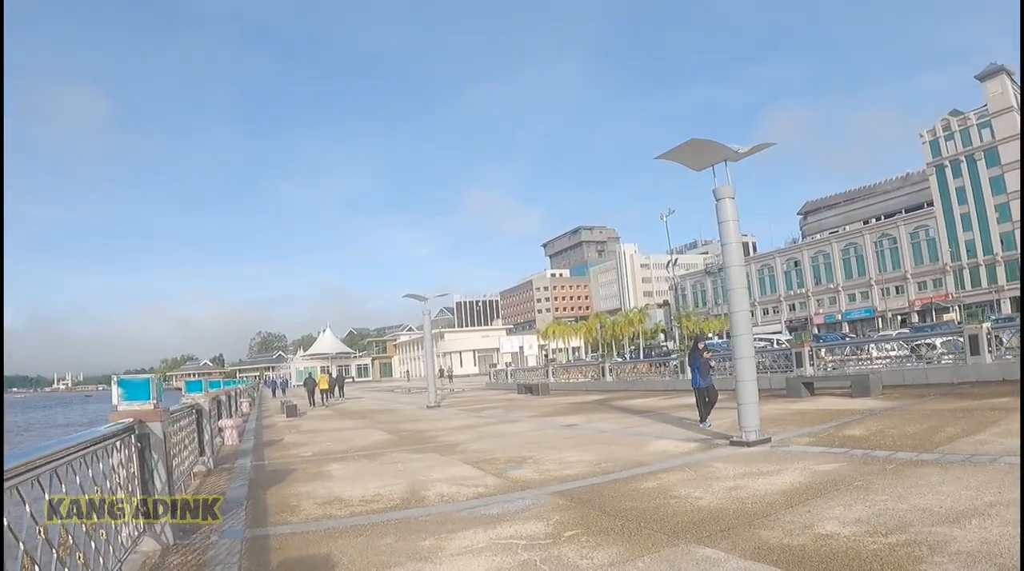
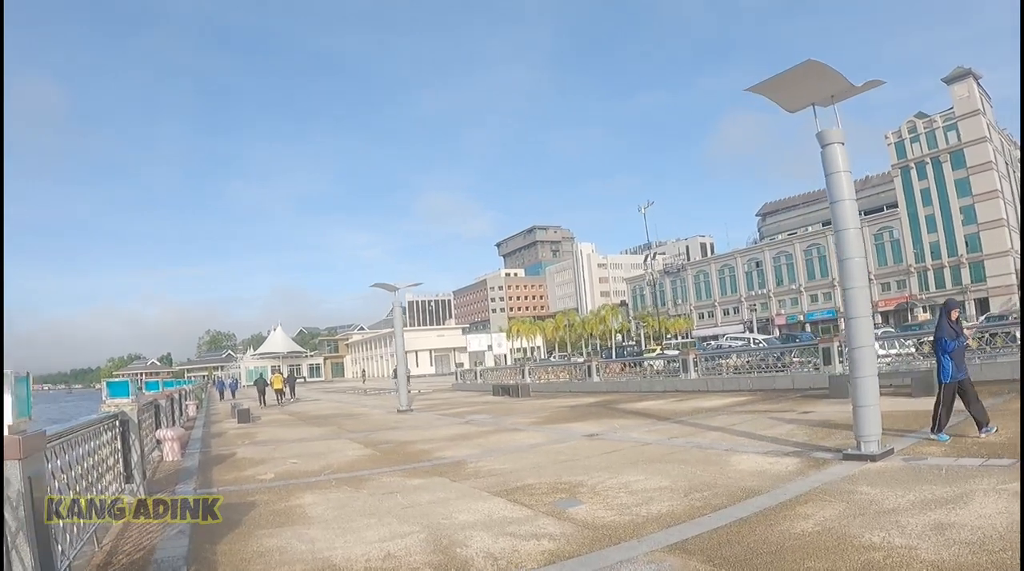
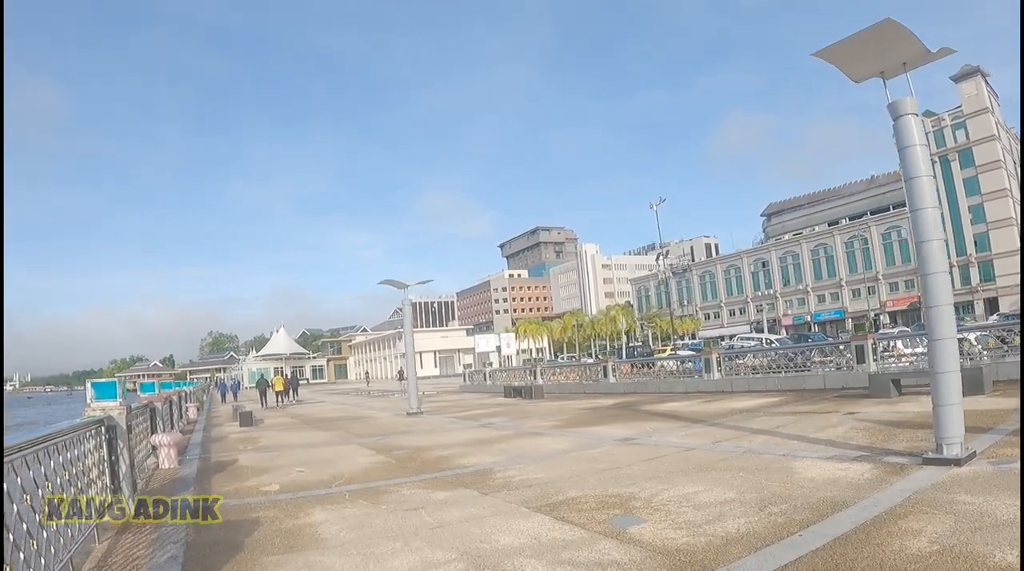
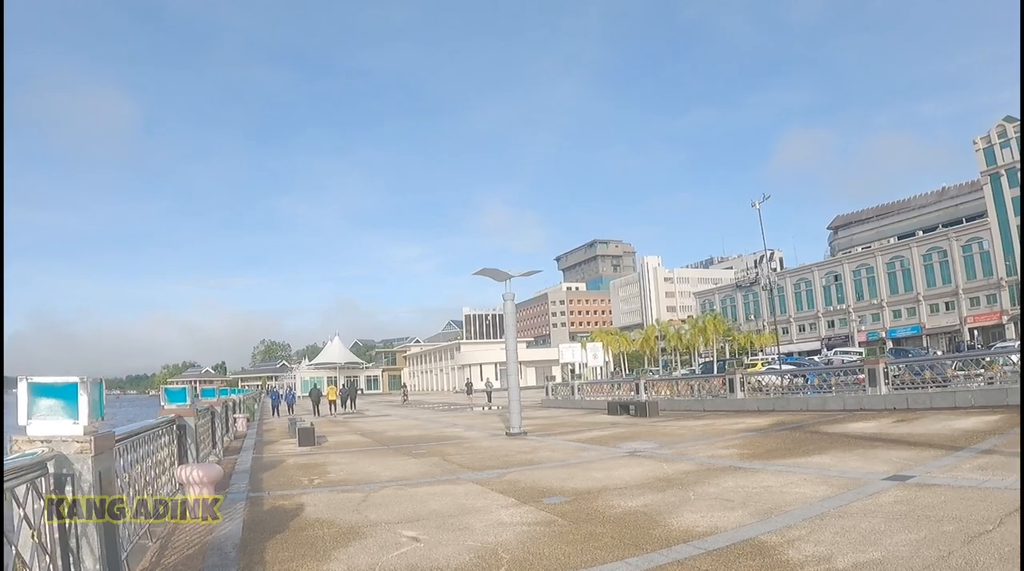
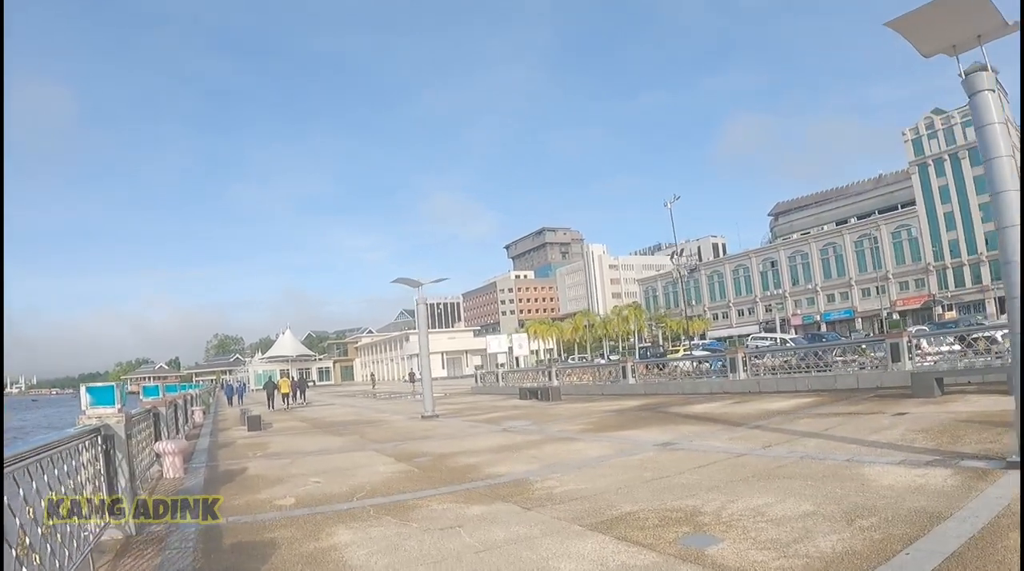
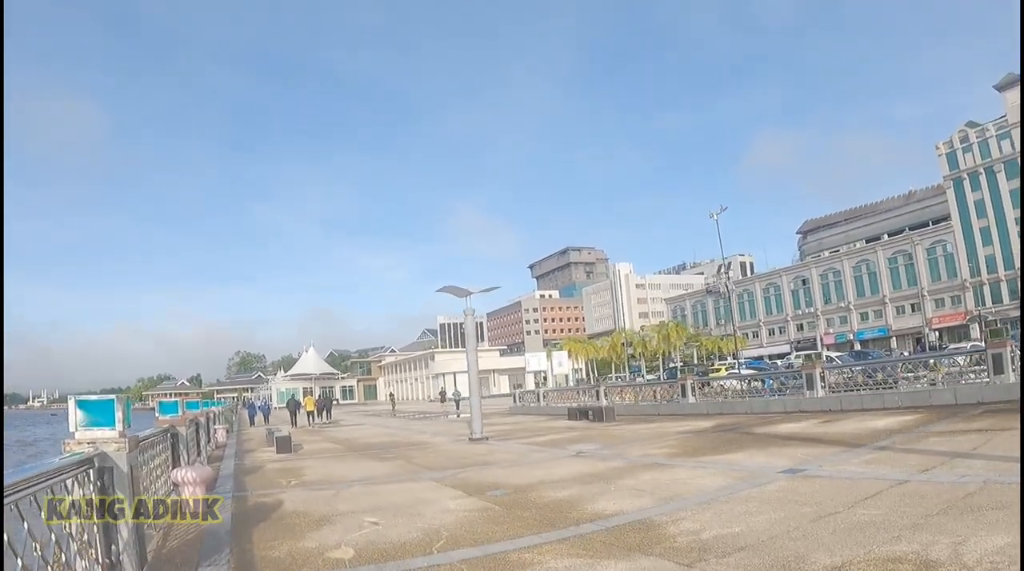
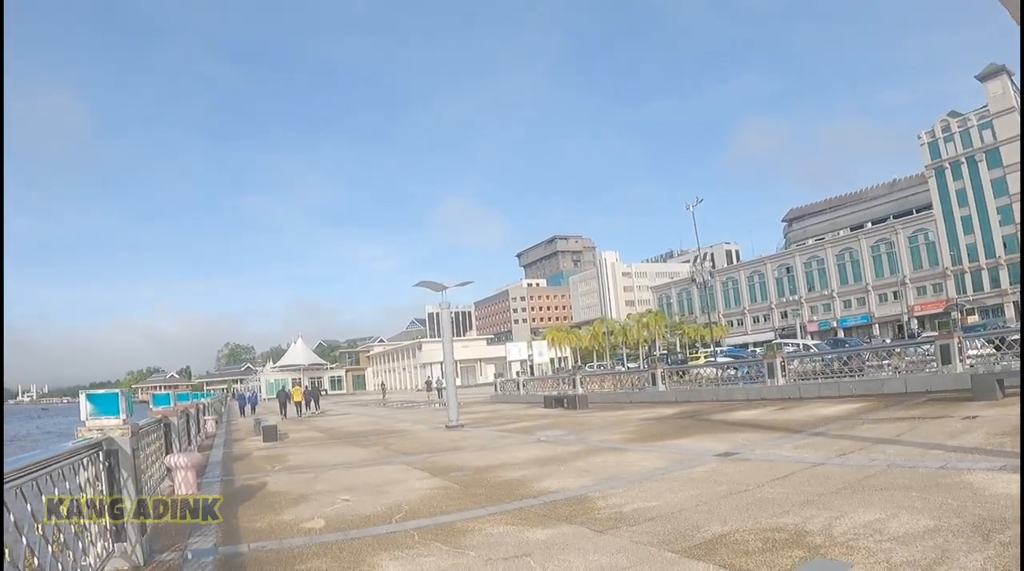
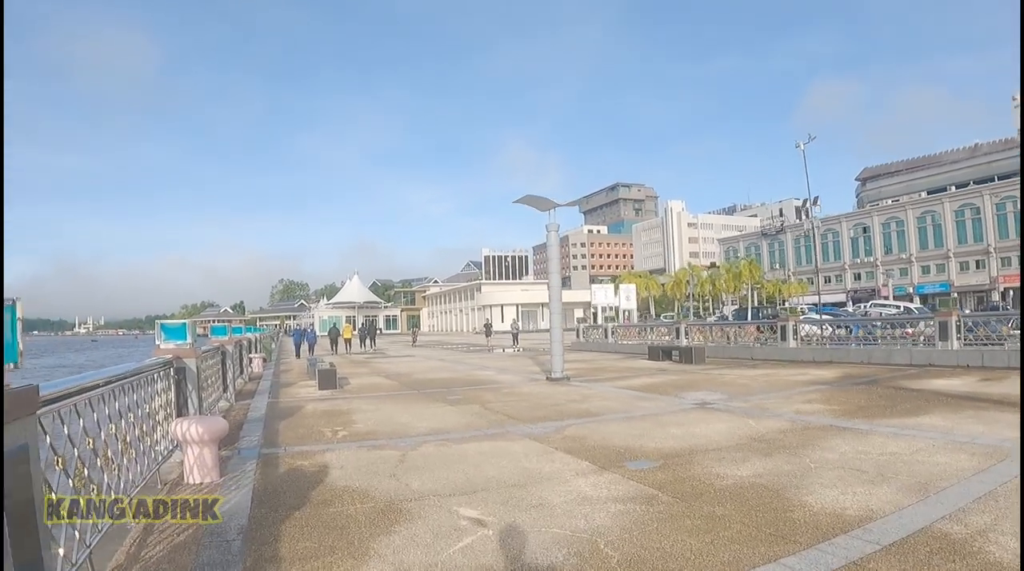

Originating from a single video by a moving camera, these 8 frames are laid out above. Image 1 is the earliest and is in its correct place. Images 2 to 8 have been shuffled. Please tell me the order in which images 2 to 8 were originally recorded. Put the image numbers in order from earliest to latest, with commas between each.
2, 3, 5, 7, 6, 4, 8
